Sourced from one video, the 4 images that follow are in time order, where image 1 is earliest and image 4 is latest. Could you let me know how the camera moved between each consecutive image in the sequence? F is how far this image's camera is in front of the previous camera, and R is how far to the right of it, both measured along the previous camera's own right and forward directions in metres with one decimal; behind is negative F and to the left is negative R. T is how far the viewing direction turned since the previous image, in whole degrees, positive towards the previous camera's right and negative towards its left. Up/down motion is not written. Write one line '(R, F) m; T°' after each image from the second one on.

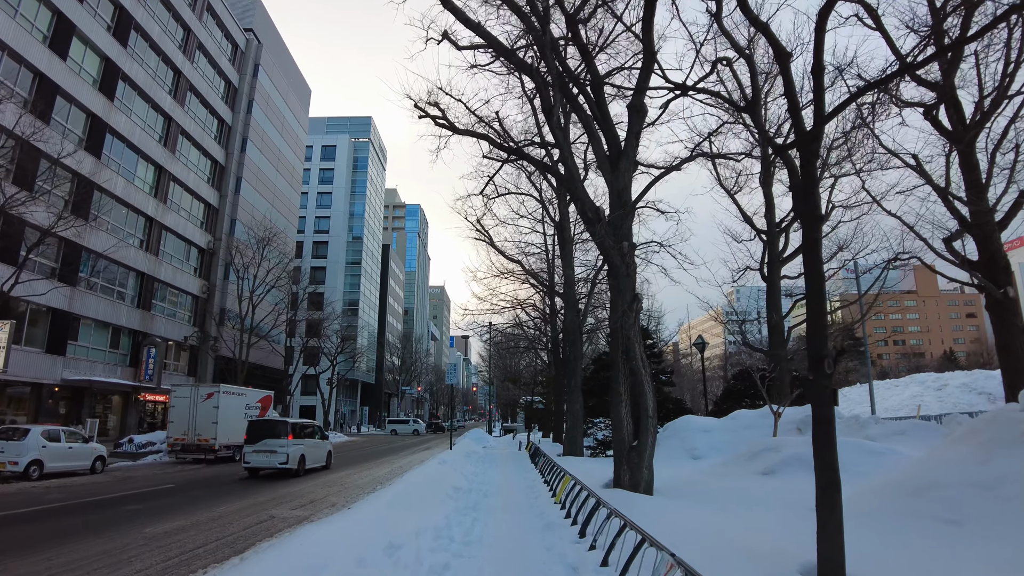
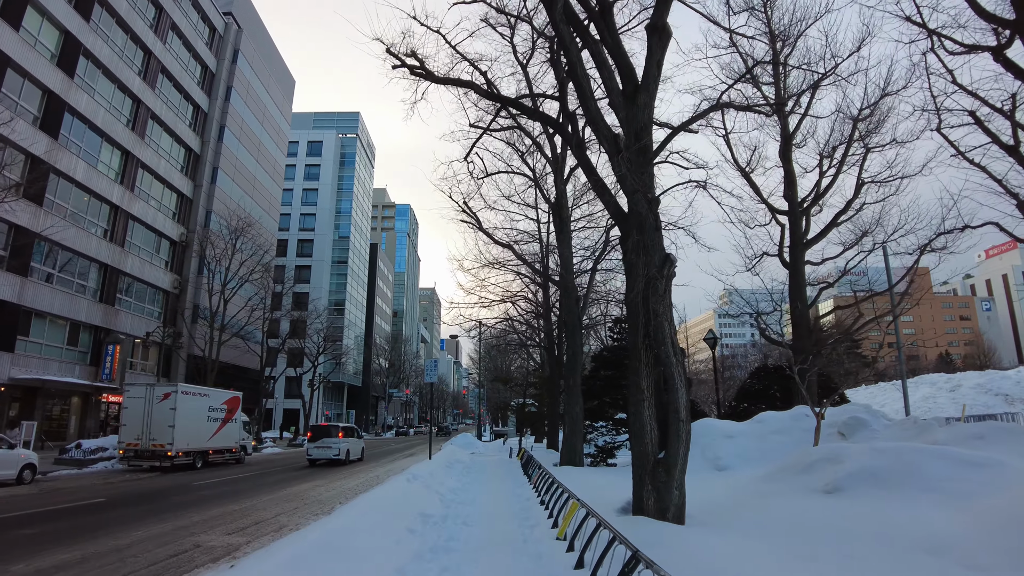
(0.0, +2.1) m; +1°
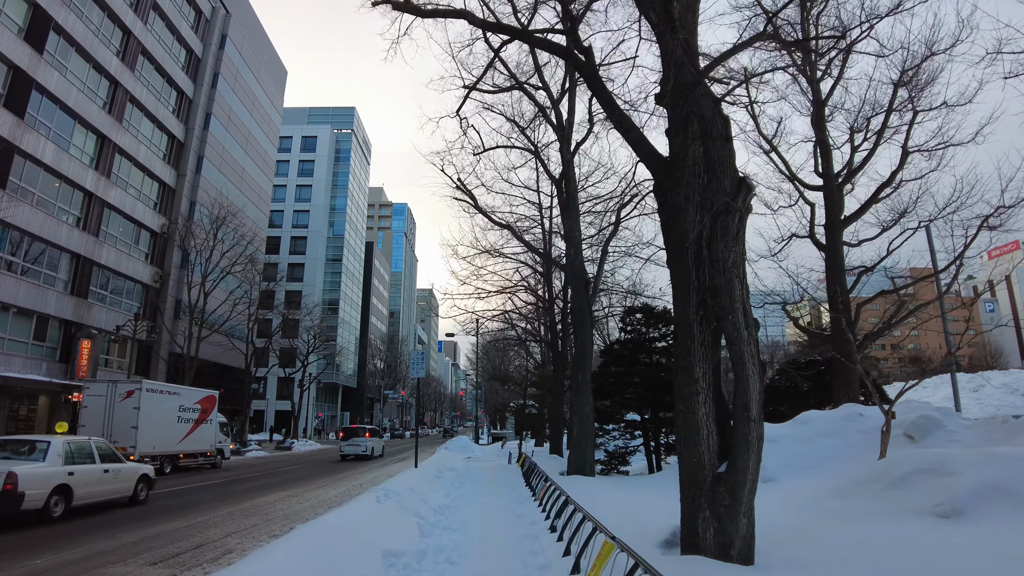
(0.0, +1.9) m; 0°
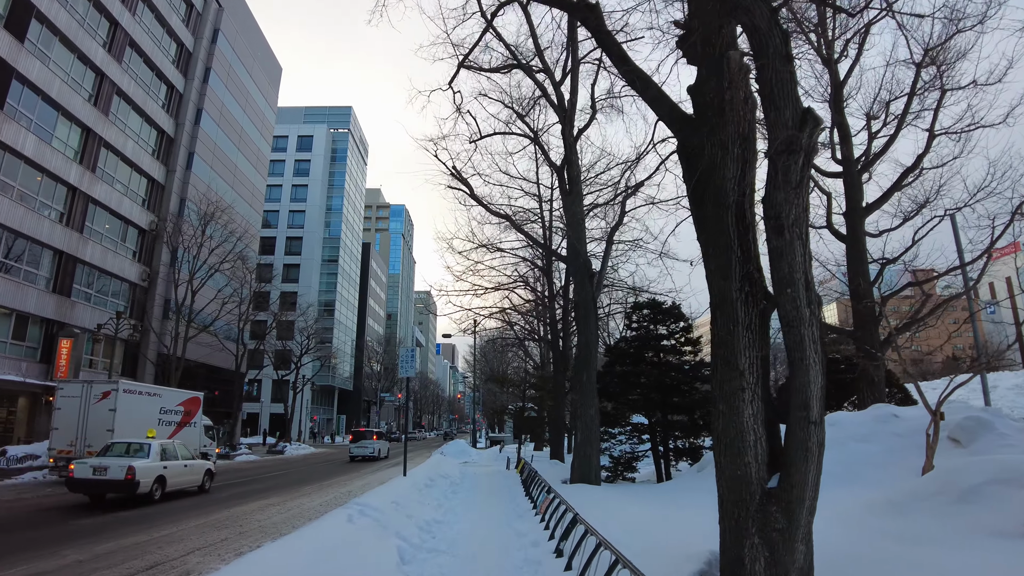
(0.0, +1.0) m; 0°
